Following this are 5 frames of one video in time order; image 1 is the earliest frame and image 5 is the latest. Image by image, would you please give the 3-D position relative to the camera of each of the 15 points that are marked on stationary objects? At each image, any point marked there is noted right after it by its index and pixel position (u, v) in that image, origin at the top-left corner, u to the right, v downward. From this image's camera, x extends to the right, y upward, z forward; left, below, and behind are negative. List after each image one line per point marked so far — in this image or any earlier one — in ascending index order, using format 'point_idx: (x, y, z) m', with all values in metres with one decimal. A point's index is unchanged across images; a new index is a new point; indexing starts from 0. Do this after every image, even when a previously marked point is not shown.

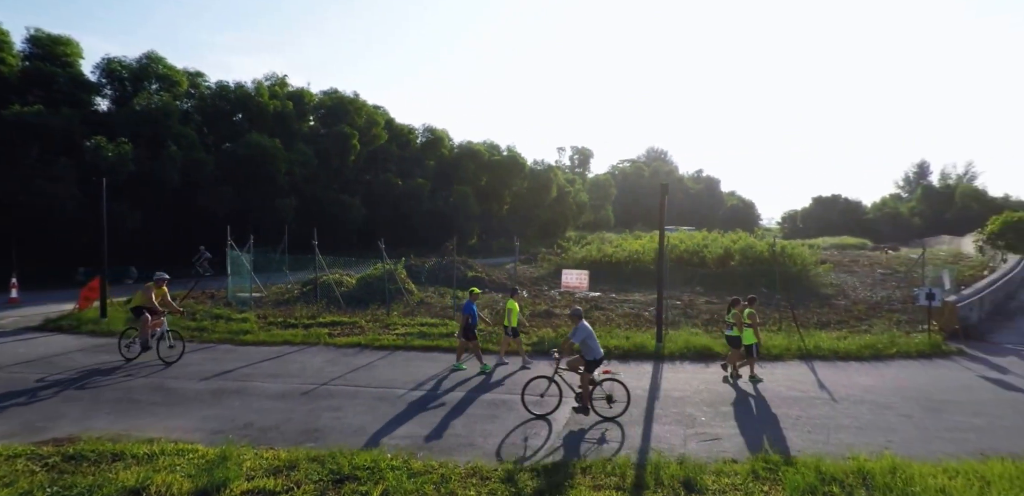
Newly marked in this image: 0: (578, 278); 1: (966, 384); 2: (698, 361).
0: (+1.8, -0.7, +13.6) m
1: (+8.1, -2.4, +9.4) m
2: (+3.4, -2.0, +9.6) m
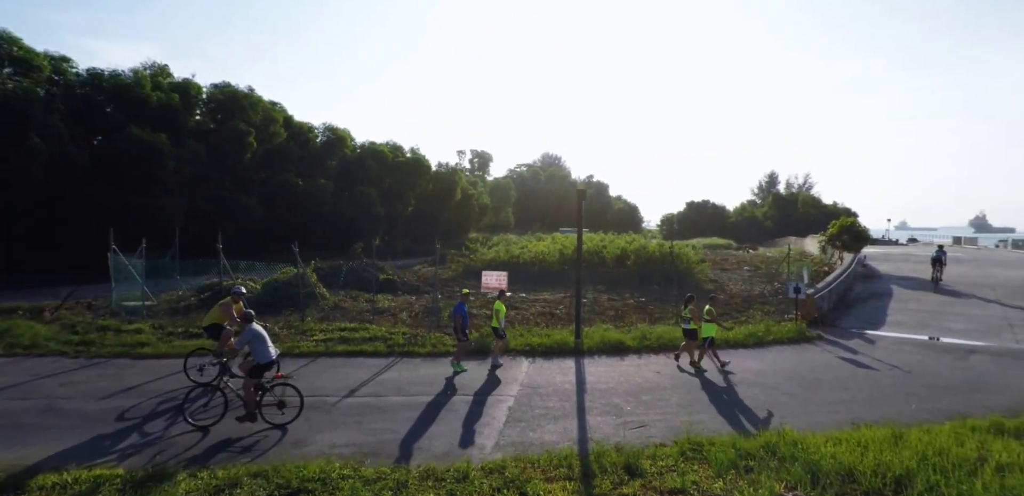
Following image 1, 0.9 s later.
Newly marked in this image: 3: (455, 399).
0: (-0.4, -0.8, +13.9) m
1: (+6.7, -2.4, +10.9) m
2: (+2.0, -2.1, +10.2) m
3: (-0.7, -1.8, +6.5) m
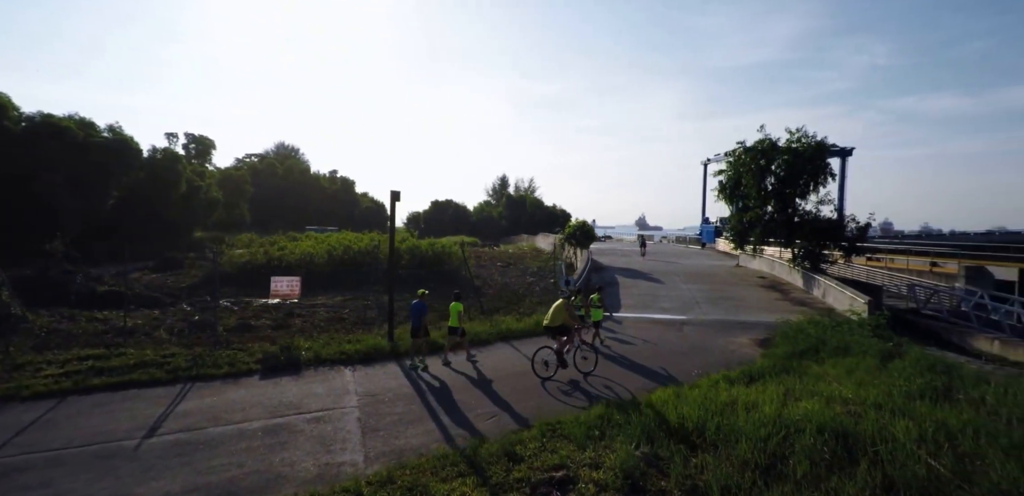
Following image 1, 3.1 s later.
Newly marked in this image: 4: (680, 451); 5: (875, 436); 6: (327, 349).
0: (-5.4, -0.9, +12.6) m
1: (+2.3, -2.3, +13.0) m
2: (-1.6, -2.1, +10.4) m
3: (-2.4, -1.9, +5.9) m
4: (+1.6, -1.9, +4.9) m
5: (+3.8, -2.0, +5.6) m
6: (-3.4, -1.9, +9.6) m
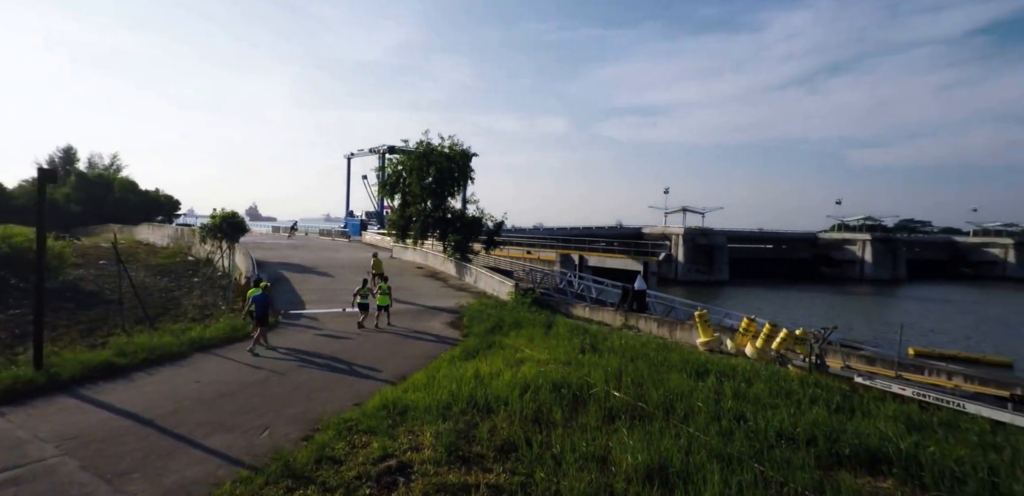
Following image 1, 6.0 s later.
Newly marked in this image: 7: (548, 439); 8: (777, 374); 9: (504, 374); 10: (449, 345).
0: (-10.6, -0.8, +7.7) m
1: (-4.7, -2.2, +12.6) m
2: (-6.2, -2.0, +8.1) m
3: (-4.2, -1.9, +4.0) m
4: (-0.5, -1.9, +5.7) m
5: (+1.0, -1.9, +7.5) m
6: (-7.2, -1.8, +6.5) m
7: (+0.4, -1.9, +5.2) m
8: (+4.8, -2.3, +9.5) m
9: (-0.1, -1.9, +8.1) m
10: (-1.5, -2.3, +12.5) m
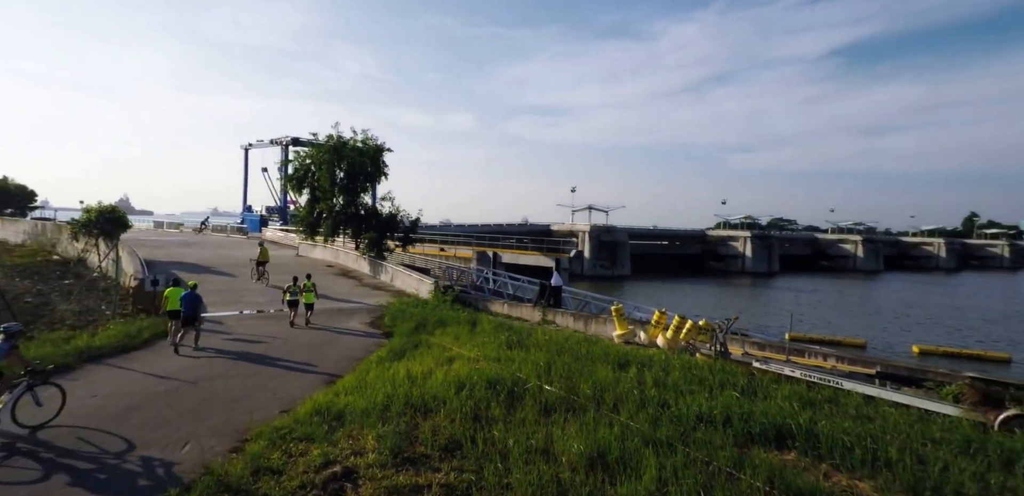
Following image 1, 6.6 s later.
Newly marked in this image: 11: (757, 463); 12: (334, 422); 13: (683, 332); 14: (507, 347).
0: (-11.4, -0.8, +6.0) m
1: (-6.4, -2.2, +11.8) m
2: (-7.2, -2.0, +7.1) m
3: (-4.5, -1.9, +3.4) m
4: (-1.1, -1.9, +5.7) m
5: (0.0, -1.9, +7.7) m
6: (-7.9, -1.8, +5.4) m
7: (-0.2, -1.9, +5.3) m
8: (+3.5, -2.2, +10.3) m
9: (-1.2, -1.9, +8.1) m
10: (-3.3, -2.3, +12.2) m
11: (+2.3, -2.0, +5.0) m
12: (-1.9, -1.9, +5.7) m
13: (+4.7, -2.3, +14.2) m
14: (0.0, -2.1, +11.1) m
